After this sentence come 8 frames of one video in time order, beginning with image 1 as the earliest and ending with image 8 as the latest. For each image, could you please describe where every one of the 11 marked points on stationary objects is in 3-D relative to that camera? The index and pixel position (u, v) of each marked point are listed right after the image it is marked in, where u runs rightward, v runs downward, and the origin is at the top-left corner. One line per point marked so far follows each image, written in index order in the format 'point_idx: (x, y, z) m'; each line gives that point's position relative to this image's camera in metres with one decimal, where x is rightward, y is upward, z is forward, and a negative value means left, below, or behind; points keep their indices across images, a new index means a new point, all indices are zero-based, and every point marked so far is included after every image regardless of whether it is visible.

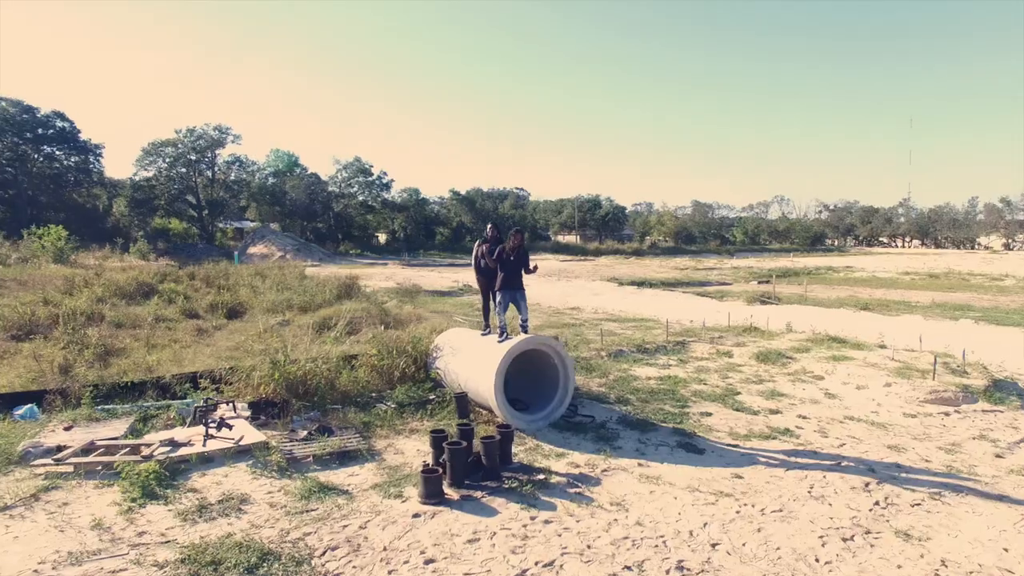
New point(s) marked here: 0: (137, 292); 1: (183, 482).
0: (-10.0, -0.1, +16.6) m
1: (-2.6, -1.6, +5.0) m
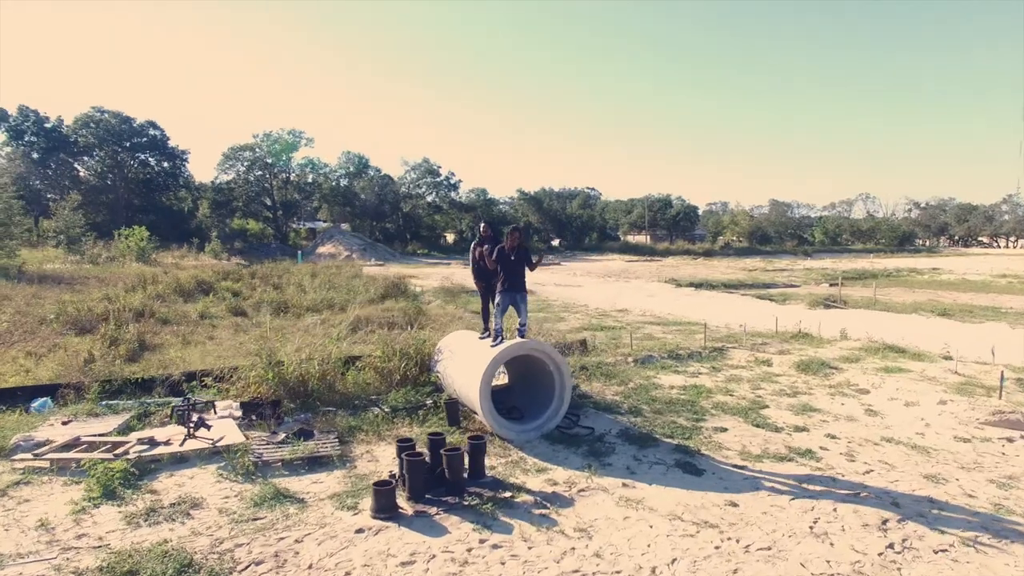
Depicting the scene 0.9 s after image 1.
0: (-8.8, 0.0, +17.3) m
1: (-2.9, -1.6, +5.0) m
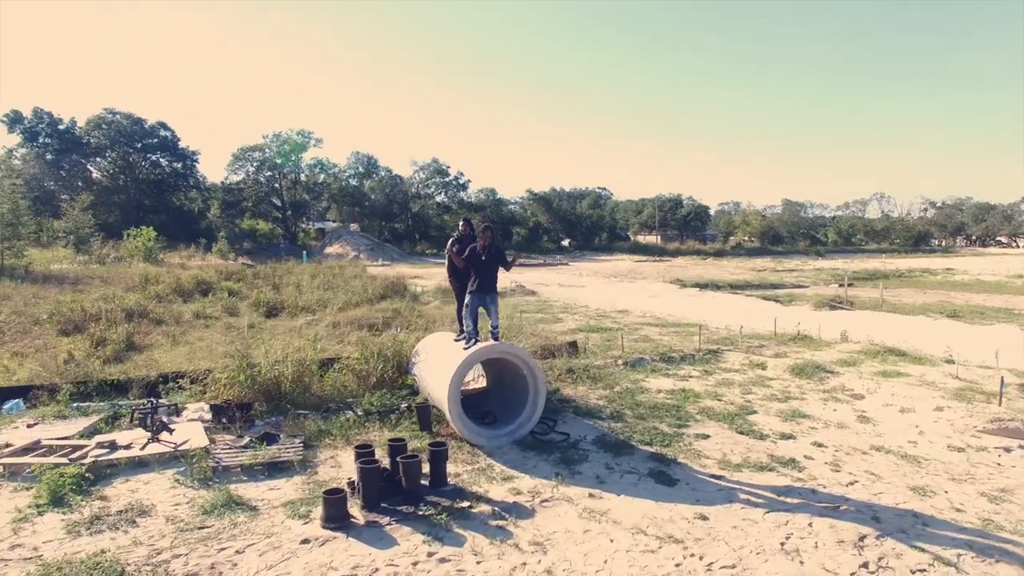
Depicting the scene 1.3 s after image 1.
0: (-8.8, 0.0, +17.3) m
1: (-3.2, -1.6, +4.8) m
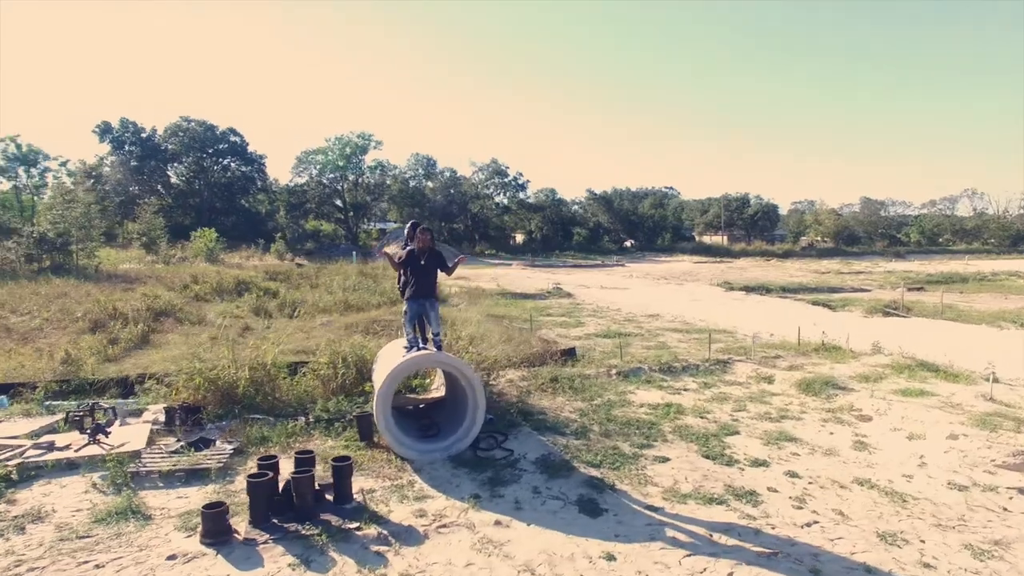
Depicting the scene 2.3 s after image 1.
0: (-8.0, 0.0, +17.8) m
1: (-3.8, -1.6, +4.8) m
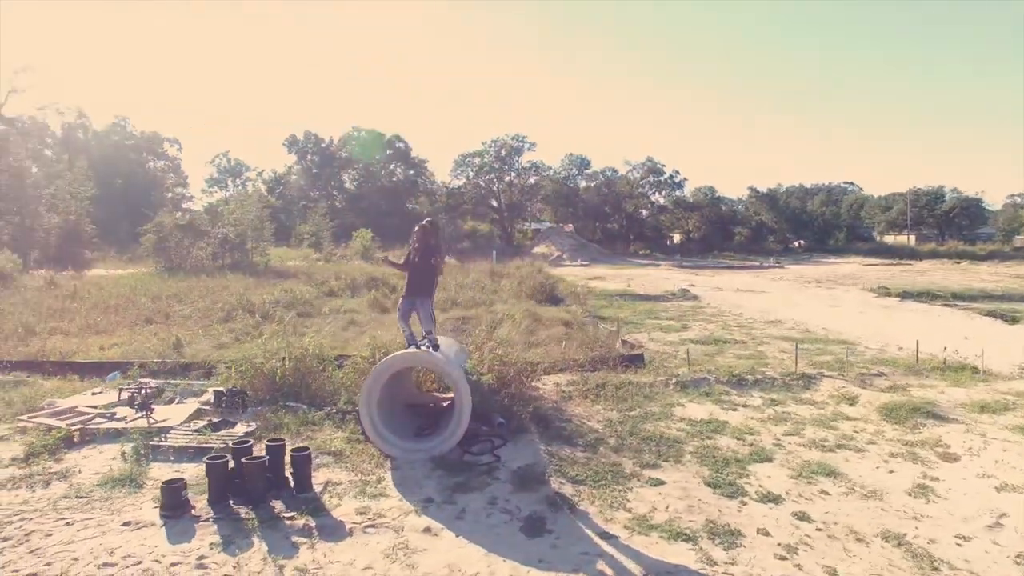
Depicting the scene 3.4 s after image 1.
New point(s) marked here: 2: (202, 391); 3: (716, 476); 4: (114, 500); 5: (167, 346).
0: (-4.5, +0.1, +19.2) m
1: (-4.0, -1.5, +5.6) m
2: (-3.5, -1.2, +7.0) m
3: (+1.6, -1.5, +4.9) m
4: (-3.0, -1.6, +4.6) m
5: (-5.1, -0.9, +9.2) m
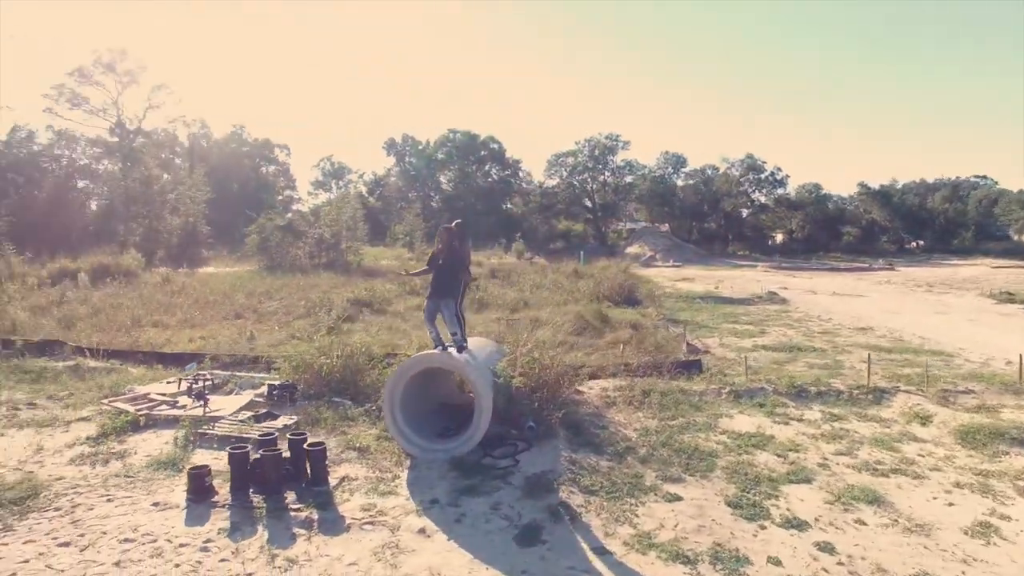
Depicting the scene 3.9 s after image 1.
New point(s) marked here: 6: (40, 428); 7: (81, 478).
0: (-2.1, +0.2, +19.7) m
1: (-3.8, -1.4, +6.2) m
2: (-3.0, -1.2, +7.5) m
3: (+1.7, -1.5, +4.6) m
4: (-2.9, -1.6, +5.0) m
5: (-4.3, -0.9, +9.9) m
6: (-4.7, -1.4, +6.2) m
7: (-3.5, -1.6, +5.0) m
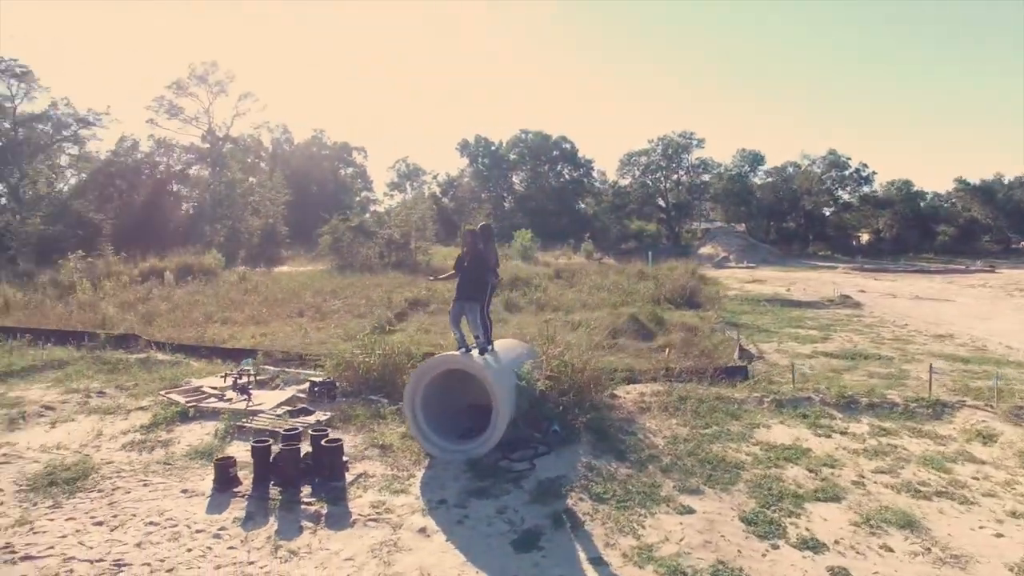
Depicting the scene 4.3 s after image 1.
0: (-0.1, +0.1, +19.8) m
1: (-3.5, -1.4, +6.6) m
2: (-2.6, -1.2, +7.8) m
3: (+1.7, -1.6, +4.3) m
4: (-2.8, -1.6, +5.3) m
5: (-3.6, -0.8, +10.3) m
6: (-4.4, -1.4, +6.7) m
7: (-3.4, -1.6, +5.4) m
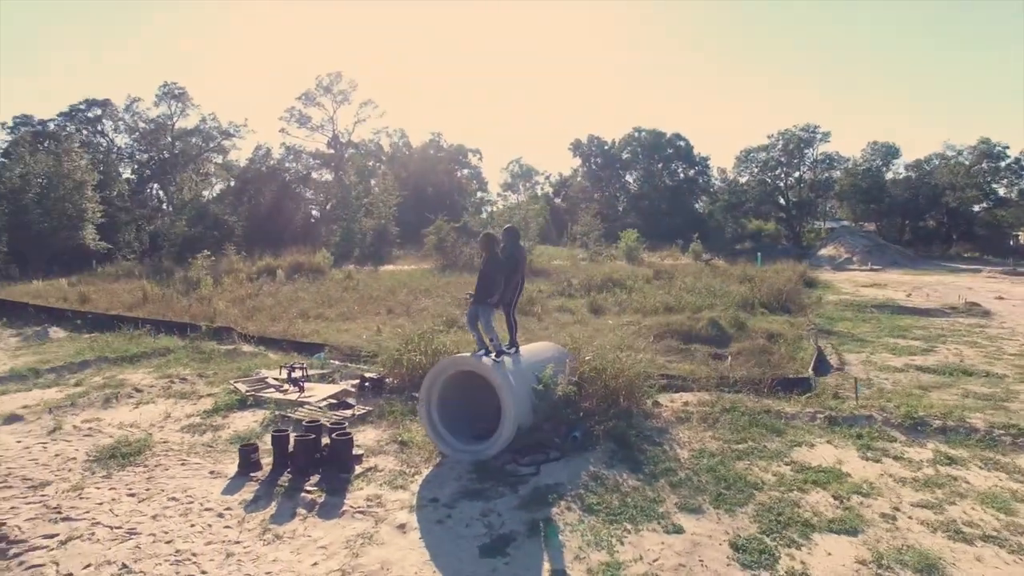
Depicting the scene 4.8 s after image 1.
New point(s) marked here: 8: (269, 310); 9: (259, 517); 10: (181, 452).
0: (+2.7, +0.1, +19.5) m
1: (-3.1, -1.4, +7.2) m
2: (-2.0, -1.1, +8.2) m
3: (+1.6, -1.6, +4.0) m
4: (-2.7, -1.5, +5.8) m
5: (-2.5, -0.8, +10.9) m
6: (-4.0, -1.3, +7.5) m
7: (-3.2, -1.5, +6.0) m
8: (-5.4, -0.5, +13.7) m
9: (-1.8, -1.6, +4.4) m
10: (-3.1, -1.5, +5.8) m
